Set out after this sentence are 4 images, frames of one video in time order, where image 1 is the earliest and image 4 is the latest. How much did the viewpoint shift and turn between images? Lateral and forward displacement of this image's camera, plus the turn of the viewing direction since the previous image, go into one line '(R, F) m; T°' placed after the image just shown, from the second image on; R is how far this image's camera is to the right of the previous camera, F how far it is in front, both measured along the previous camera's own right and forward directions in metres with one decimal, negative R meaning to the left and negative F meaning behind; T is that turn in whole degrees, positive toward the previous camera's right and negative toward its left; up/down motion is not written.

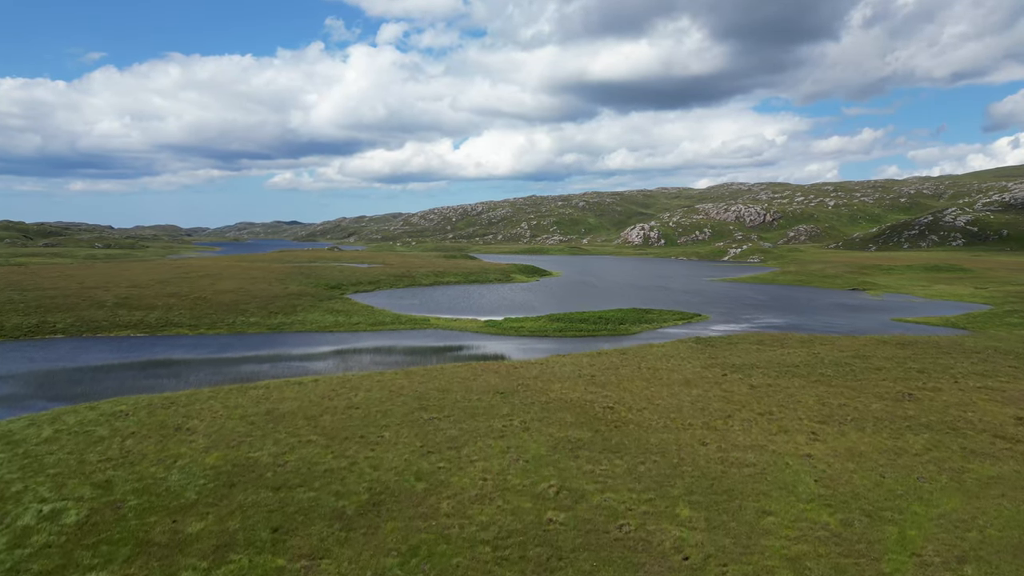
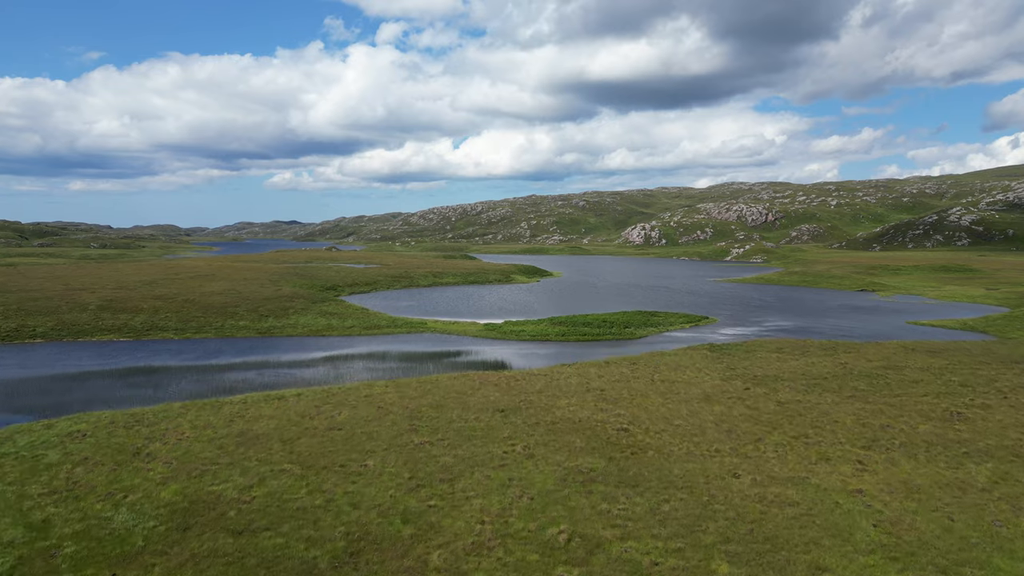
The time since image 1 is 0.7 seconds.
(-0.1, +2.8) m; 0°
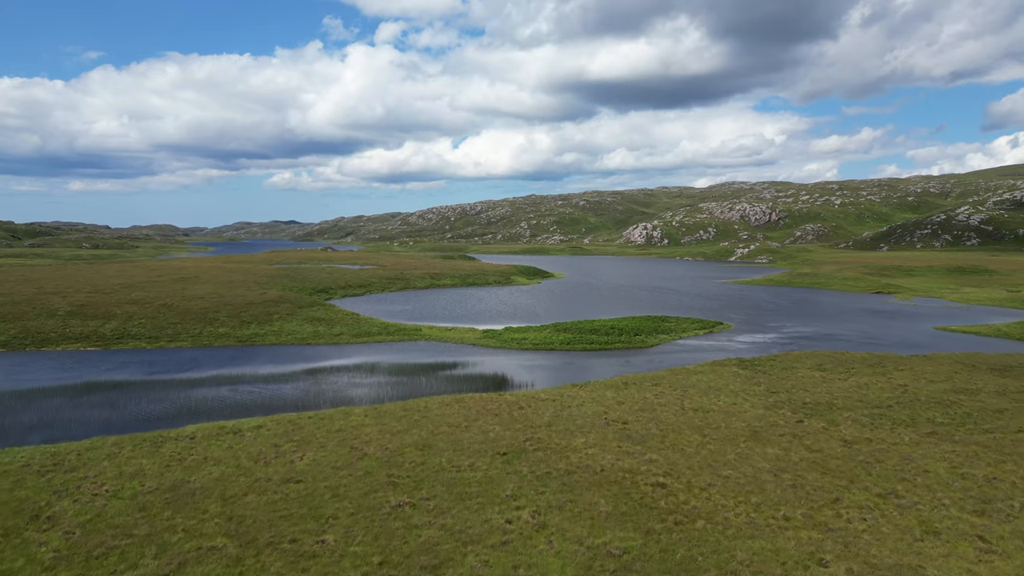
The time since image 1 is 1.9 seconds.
(-0.3, +4.8) m; 0°
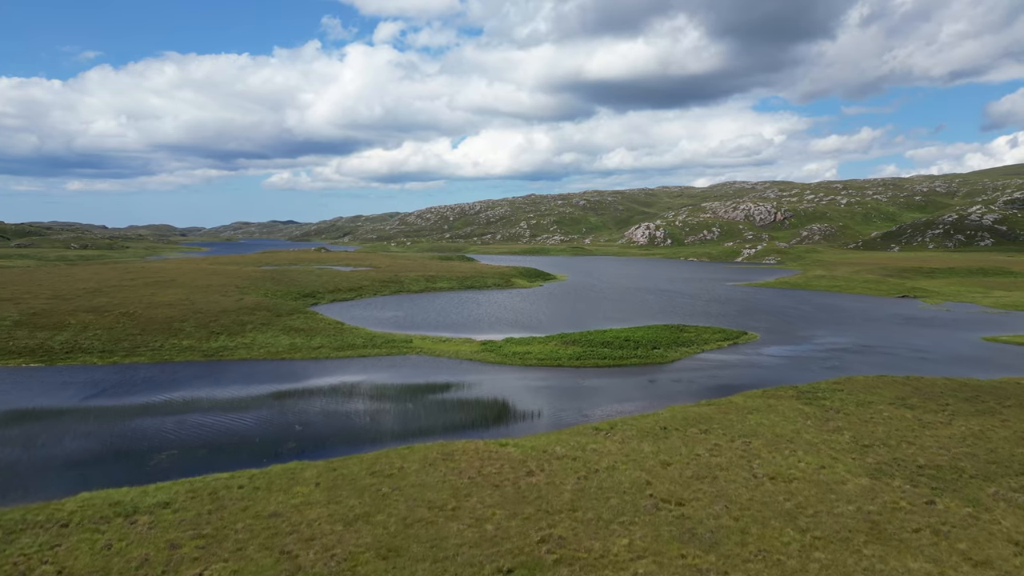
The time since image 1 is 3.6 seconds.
(-0.4, +6.8) m; 0°
